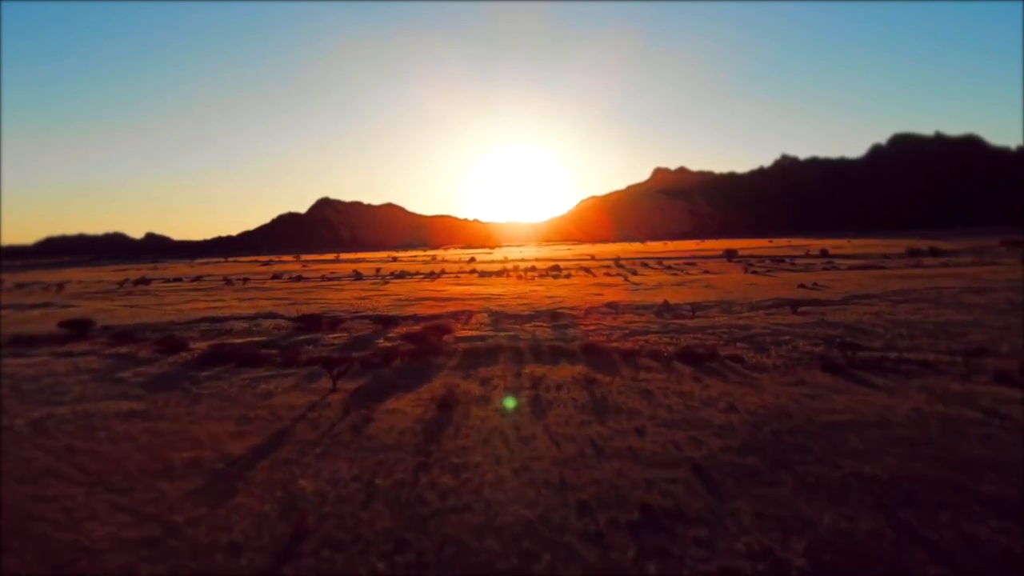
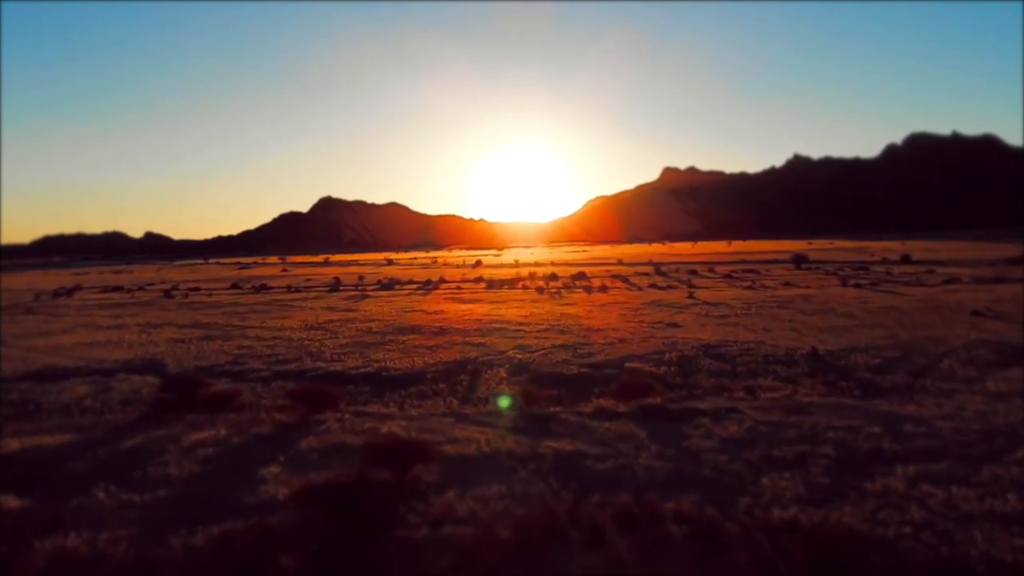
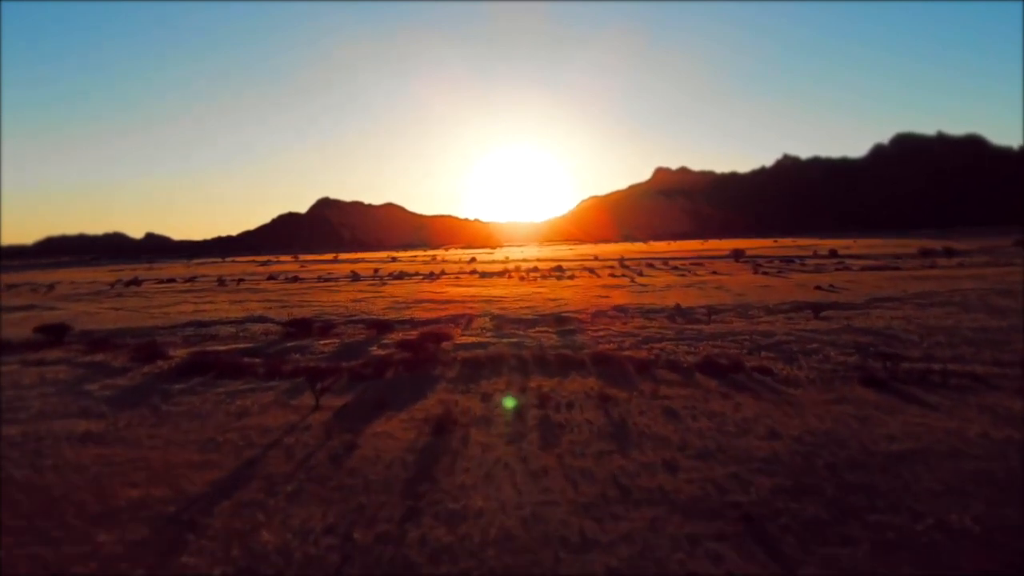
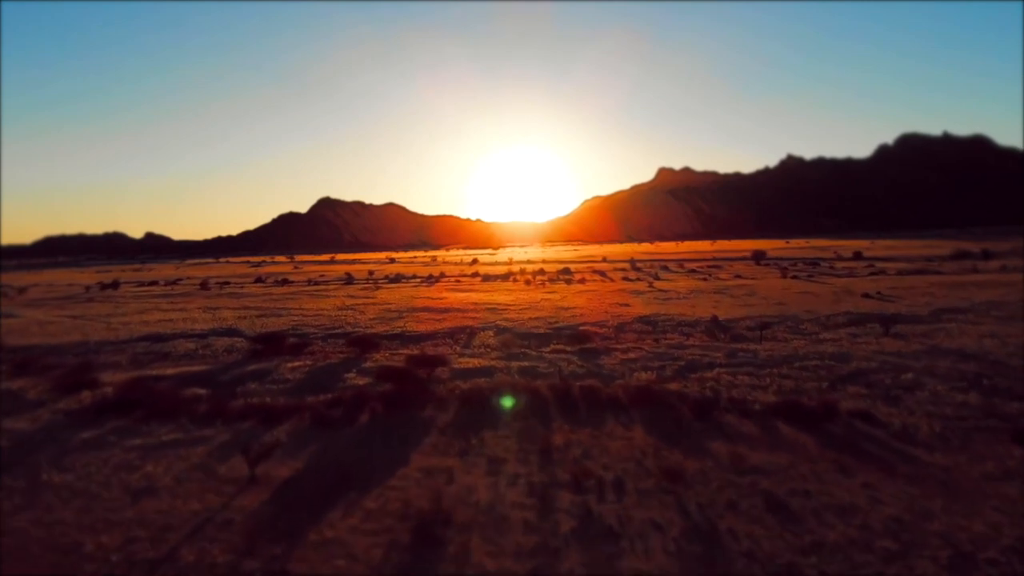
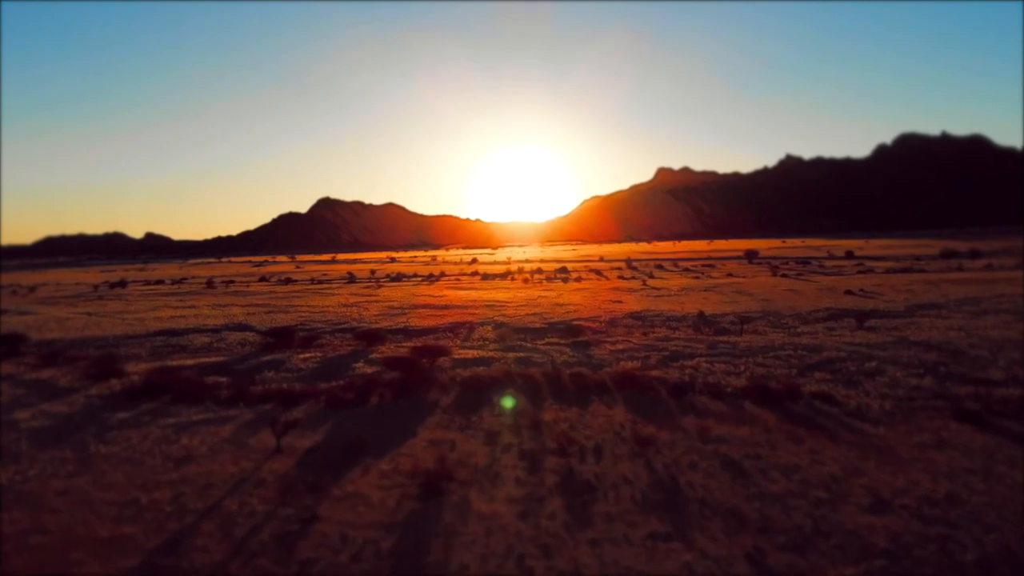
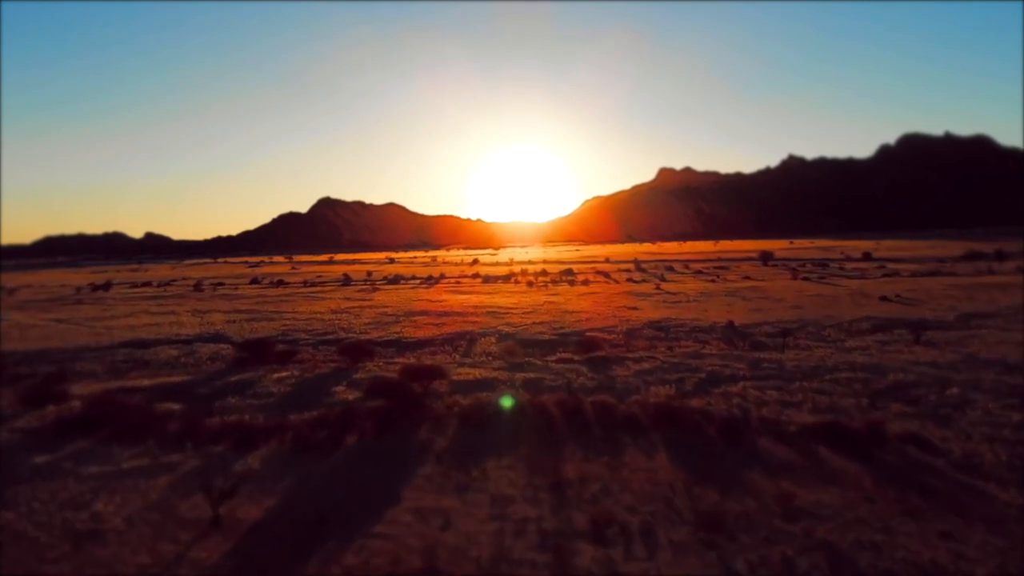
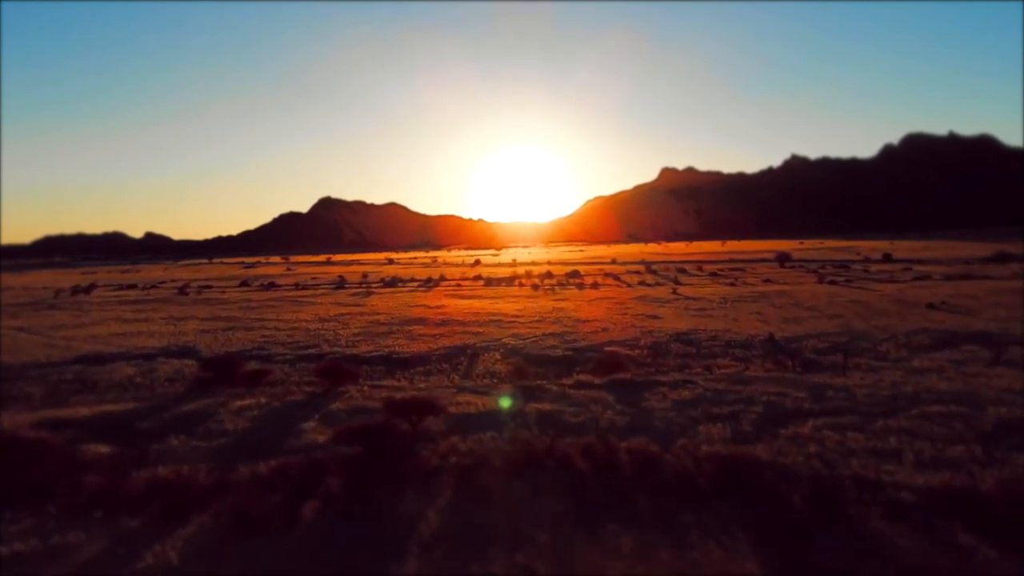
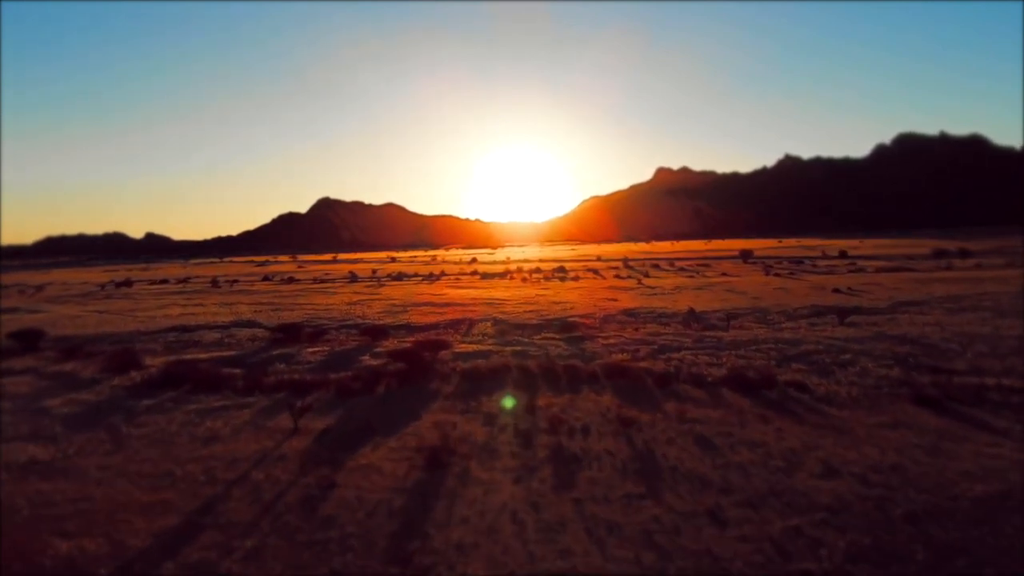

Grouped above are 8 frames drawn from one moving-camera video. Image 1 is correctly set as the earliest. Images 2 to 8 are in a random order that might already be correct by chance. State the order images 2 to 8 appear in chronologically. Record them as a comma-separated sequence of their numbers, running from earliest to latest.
3, 8, 5, 4, 6, 7, 2
